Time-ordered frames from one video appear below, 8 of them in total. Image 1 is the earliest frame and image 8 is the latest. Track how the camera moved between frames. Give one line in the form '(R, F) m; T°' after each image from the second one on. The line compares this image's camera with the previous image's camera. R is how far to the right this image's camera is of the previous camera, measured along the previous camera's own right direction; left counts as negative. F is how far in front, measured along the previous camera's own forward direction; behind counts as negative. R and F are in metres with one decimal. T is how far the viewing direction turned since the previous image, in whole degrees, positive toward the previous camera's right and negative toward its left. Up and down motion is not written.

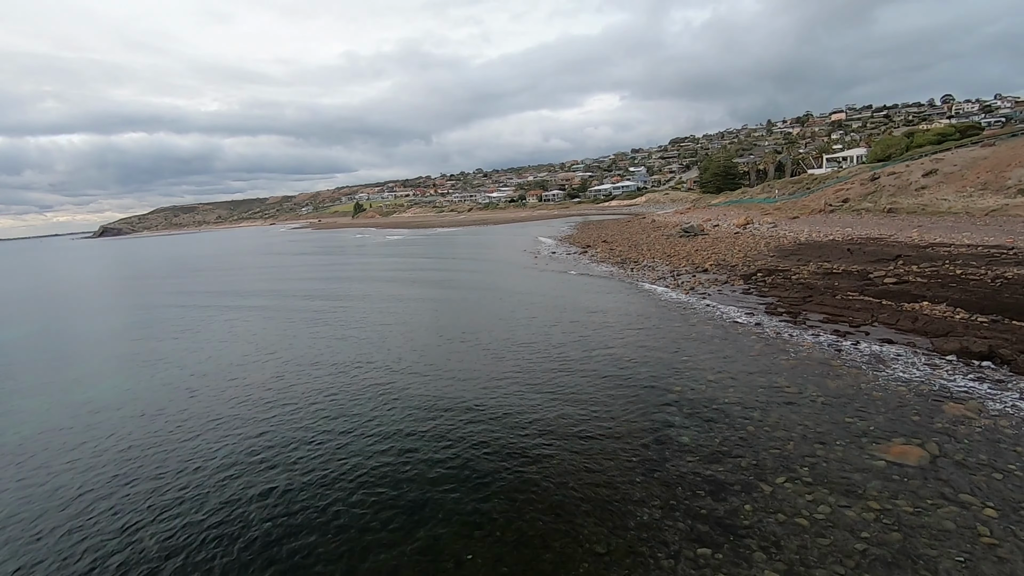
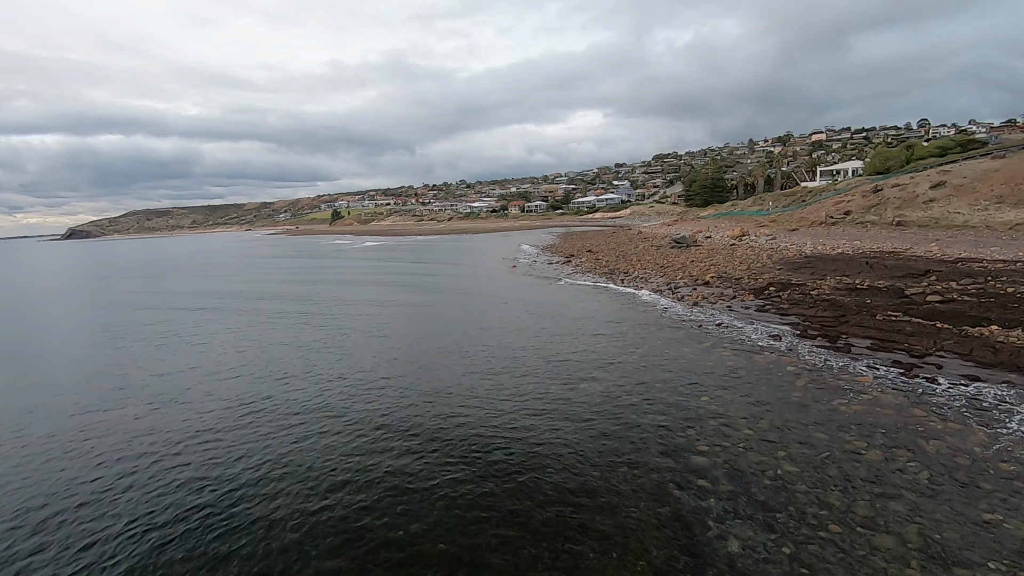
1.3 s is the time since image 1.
(+0.4, +3.8) m; +2°
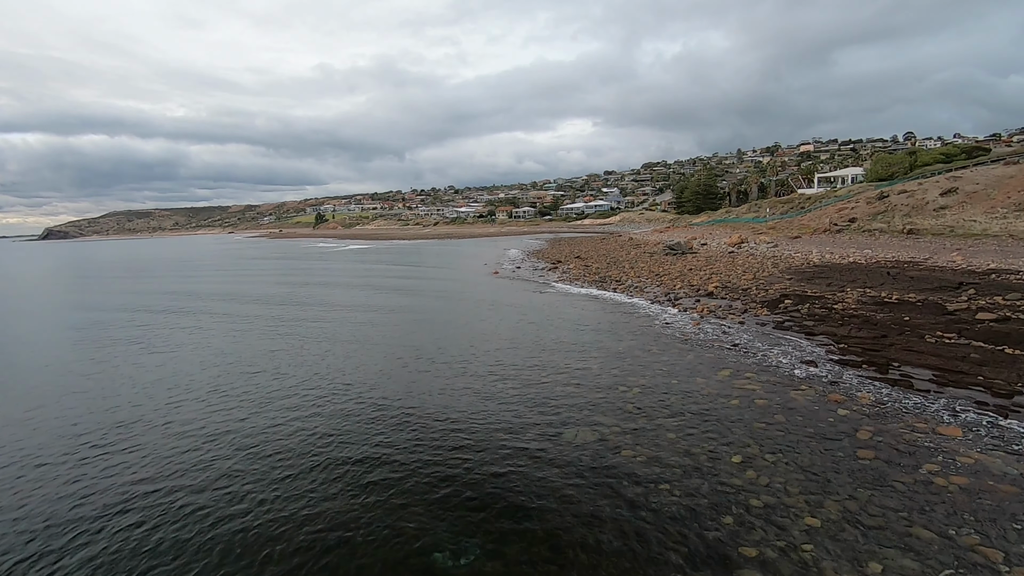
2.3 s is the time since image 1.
(+0.4, +3.0) m; +1°
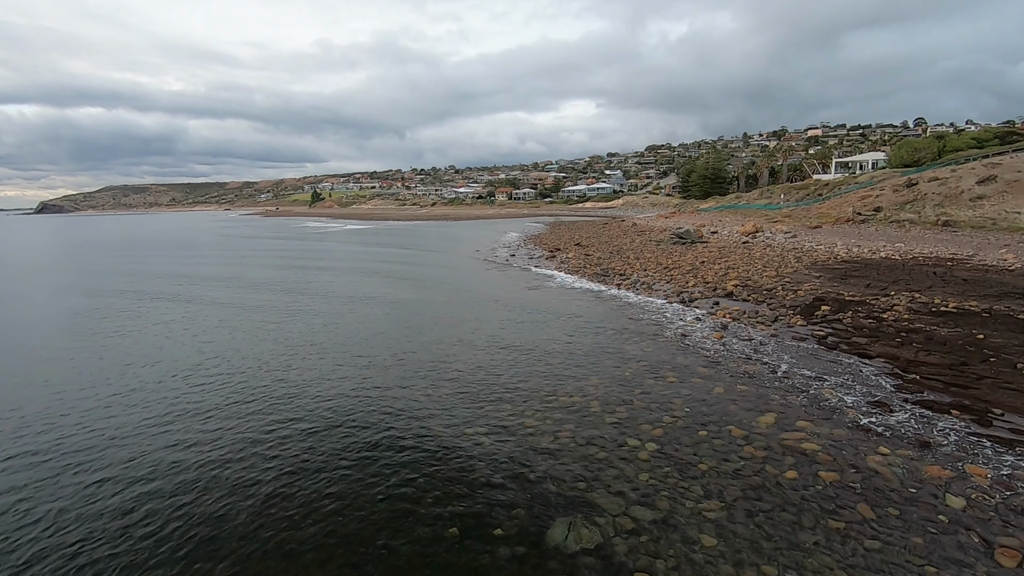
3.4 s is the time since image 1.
(+0.4, +2.9) m; 0°
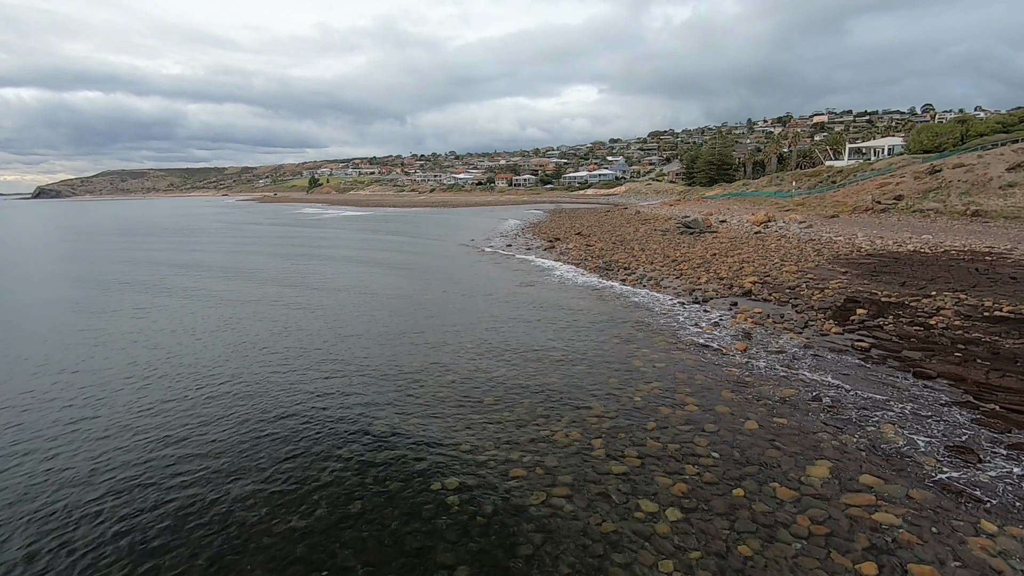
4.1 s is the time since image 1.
(+0.3, +1.9) m; 0°
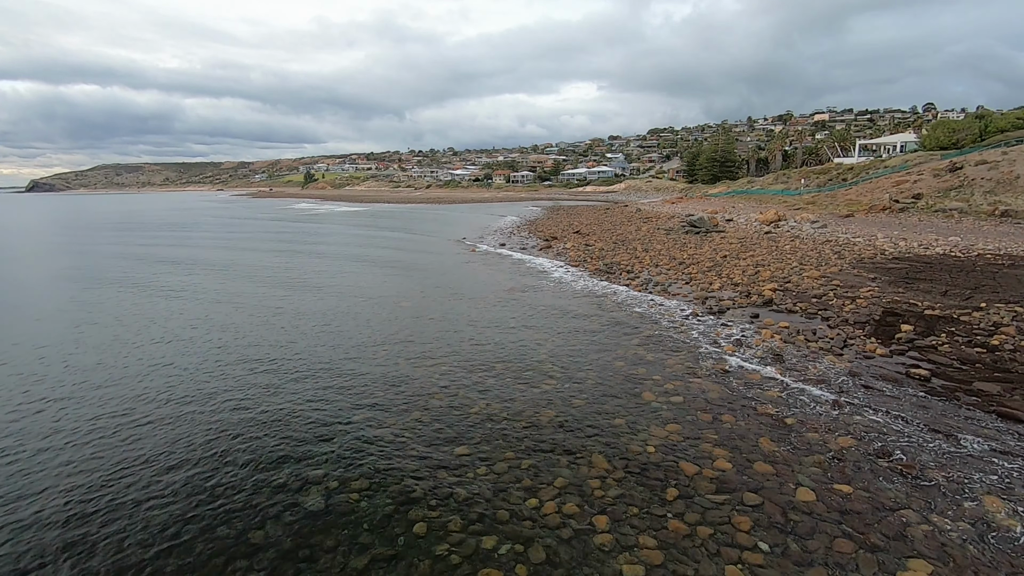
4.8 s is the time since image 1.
(+0.2, +2.0) m; 0°
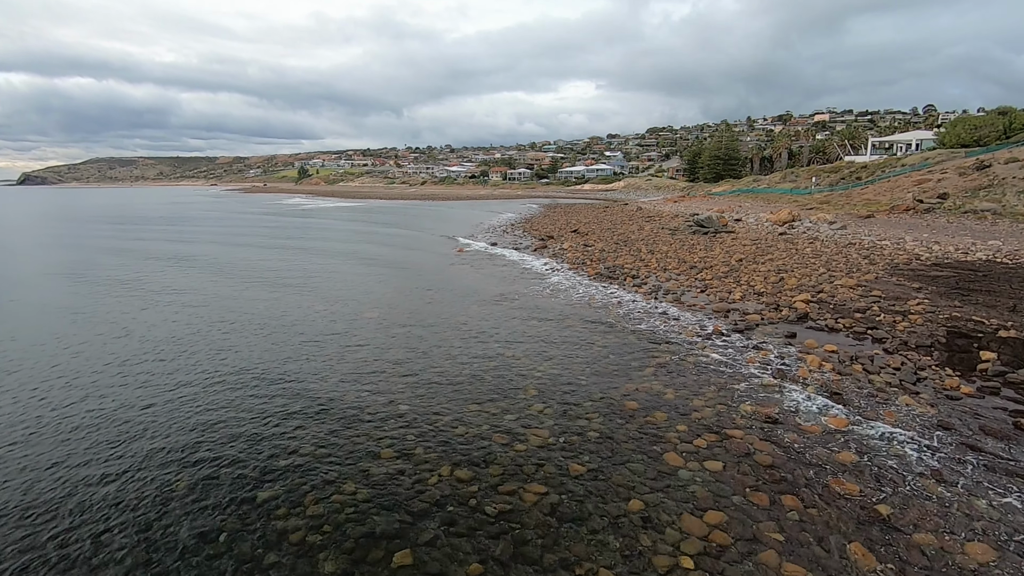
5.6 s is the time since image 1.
(+0.2, +2.3) m; 0°
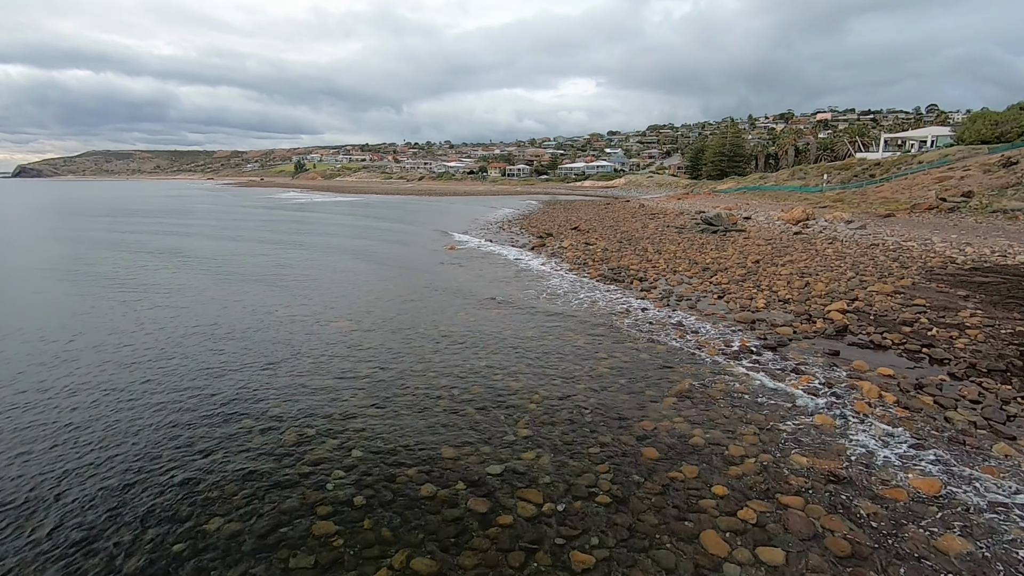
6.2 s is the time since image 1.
(+0.1, +1.7) m; 0°
